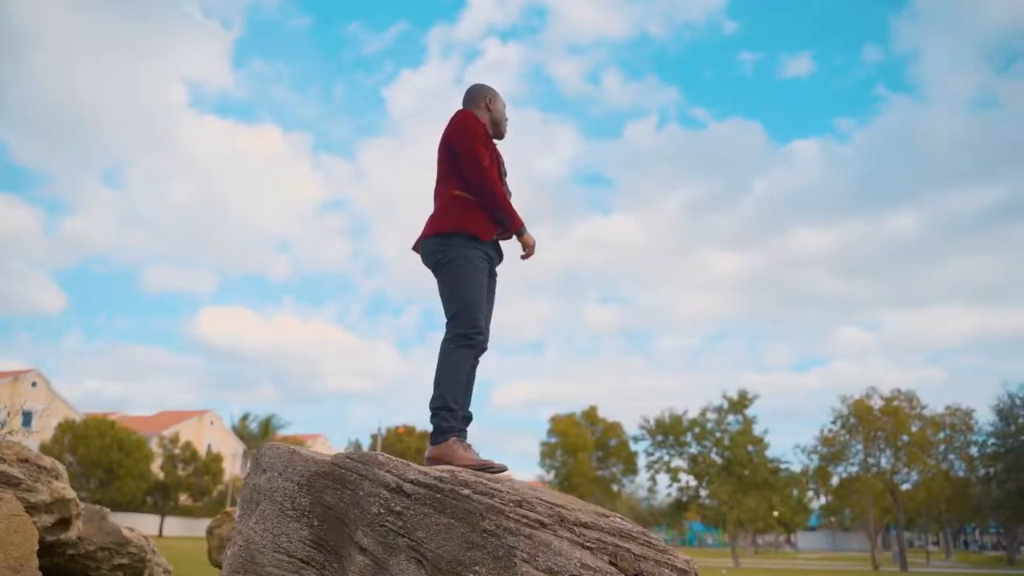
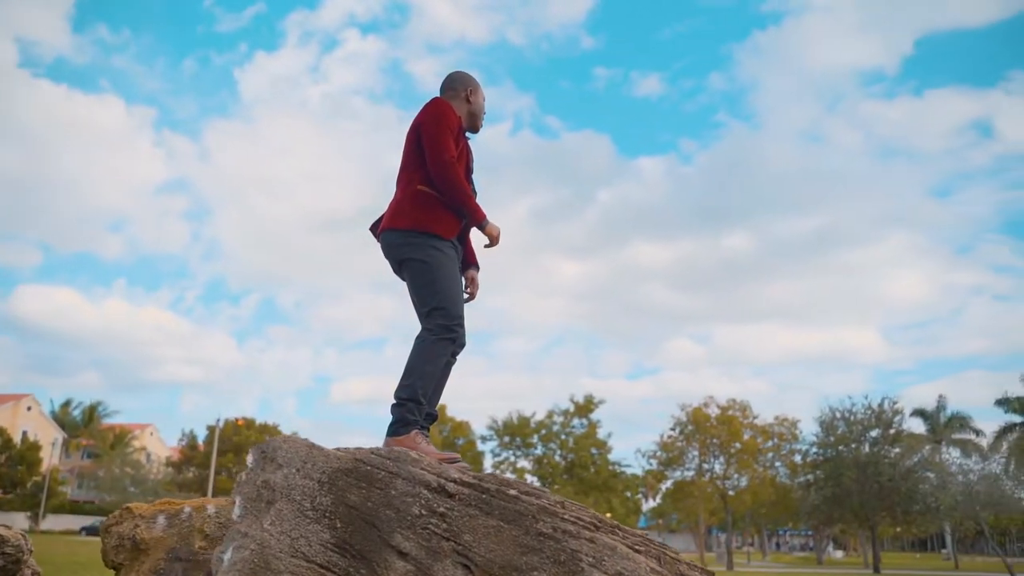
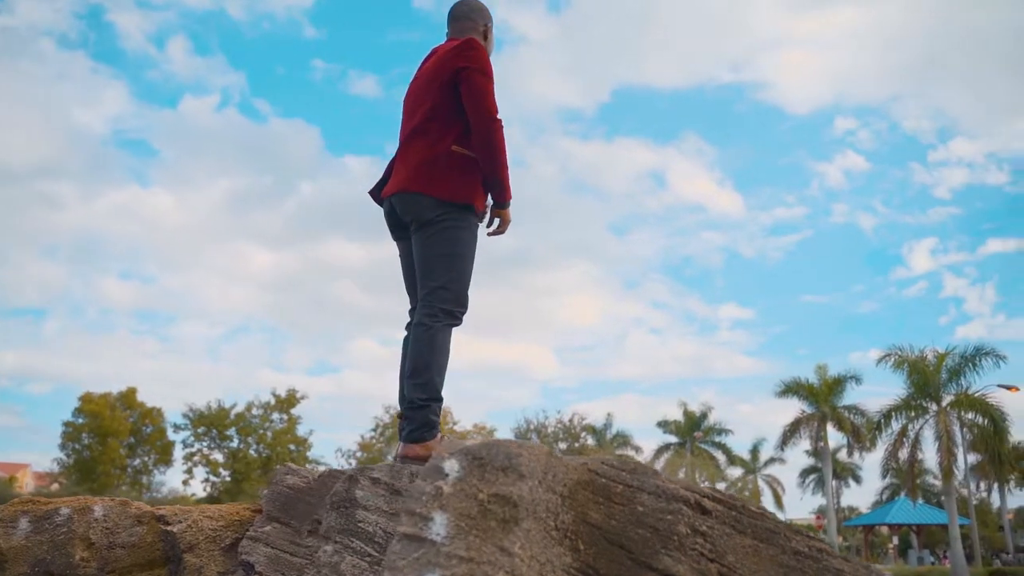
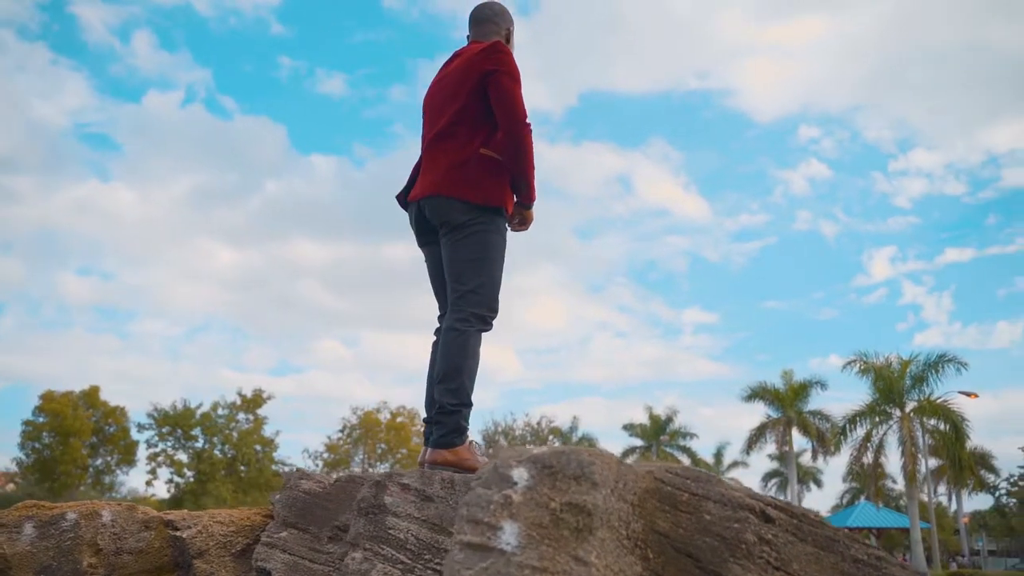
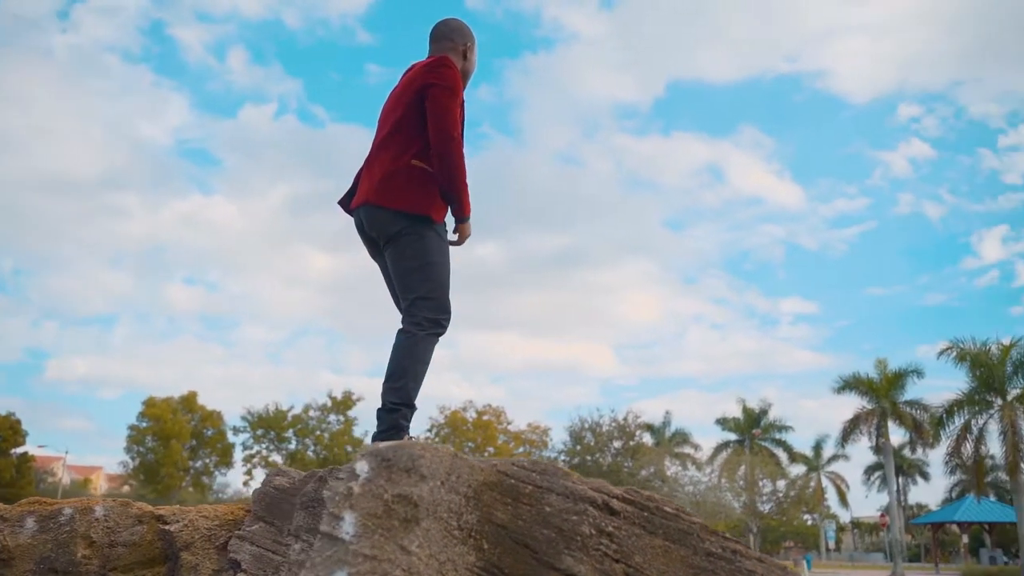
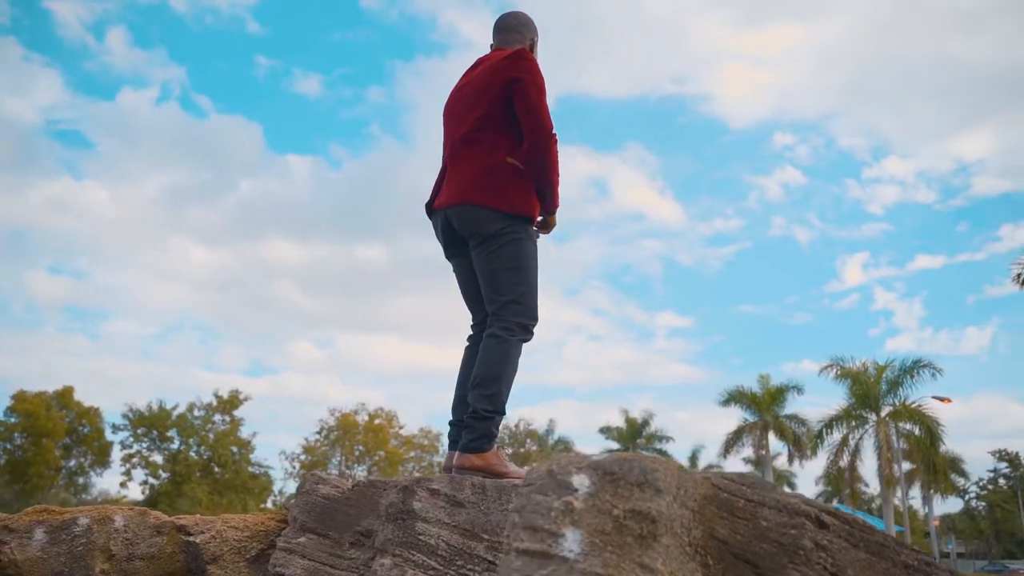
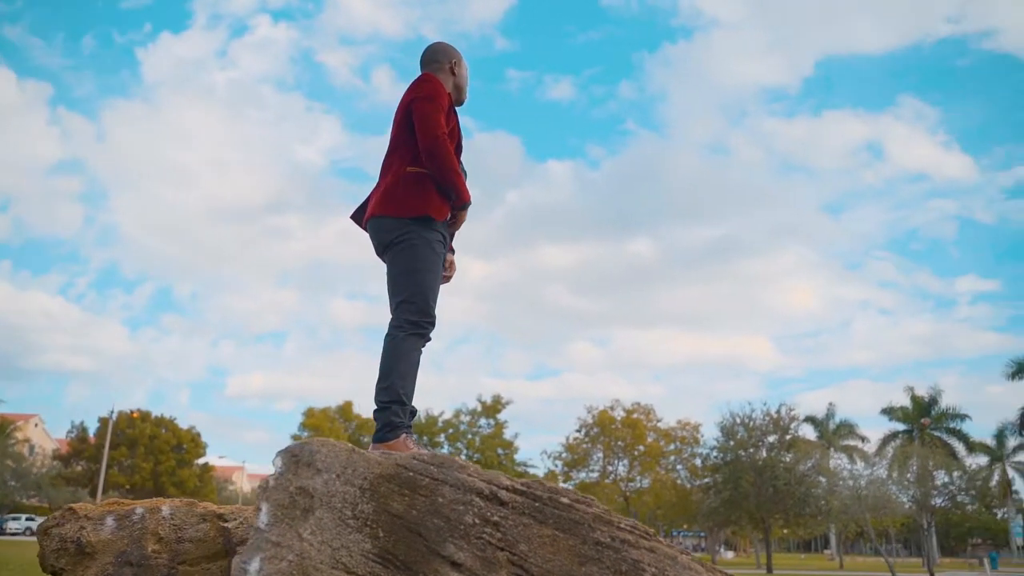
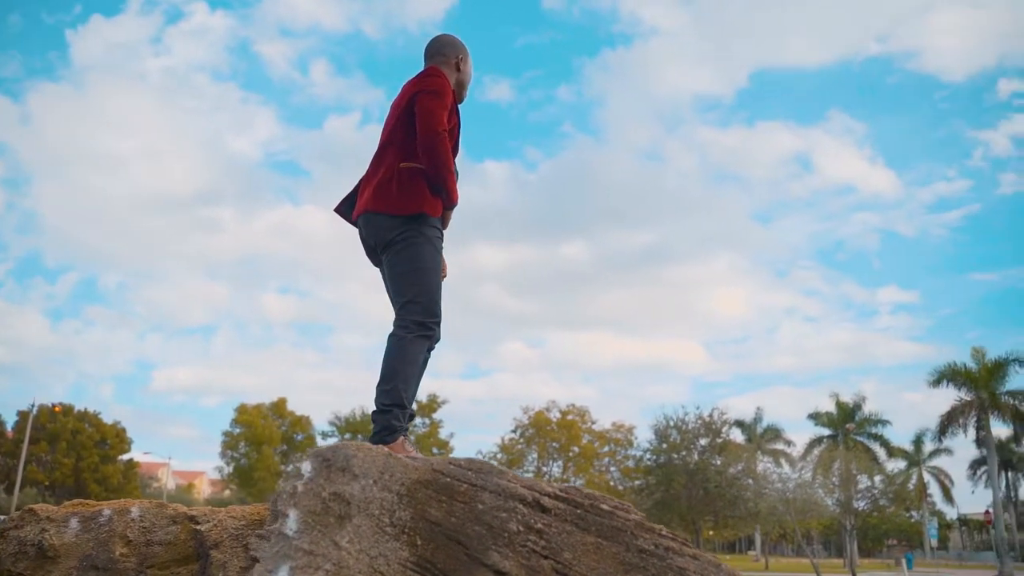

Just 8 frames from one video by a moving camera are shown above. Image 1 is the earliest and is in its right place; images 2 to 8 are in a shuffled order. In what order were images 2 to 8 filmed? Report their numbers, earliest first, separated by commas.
2, 7, 8, 5, 3, 4, 6
